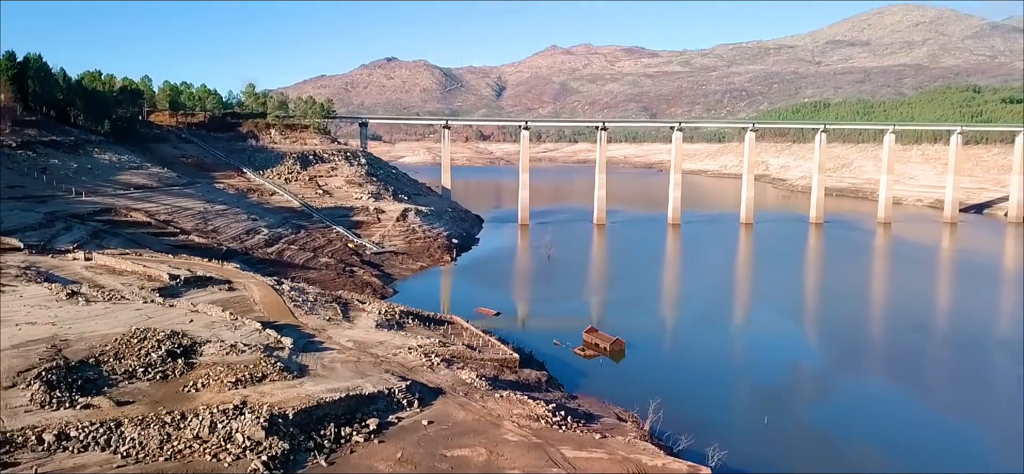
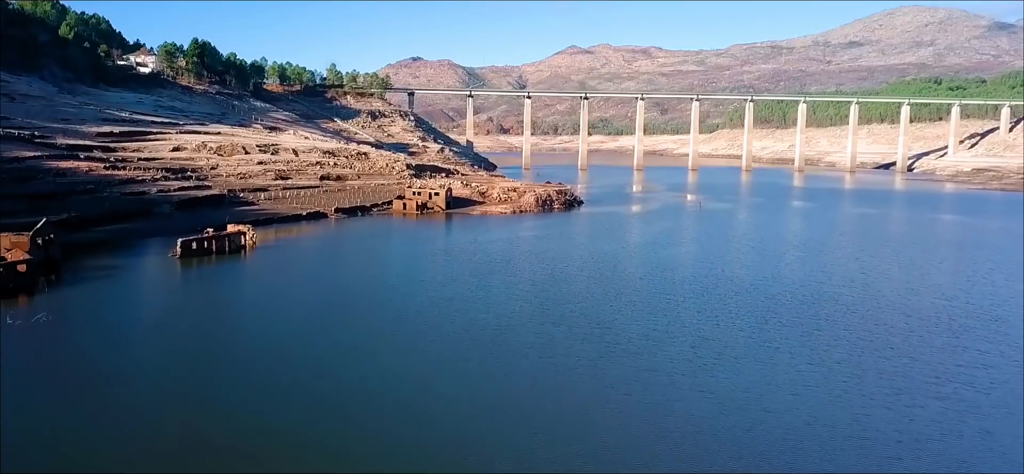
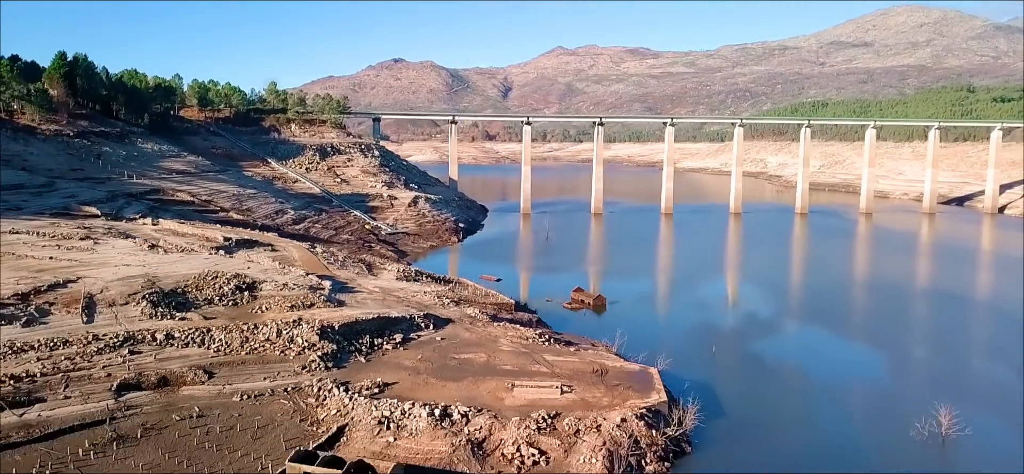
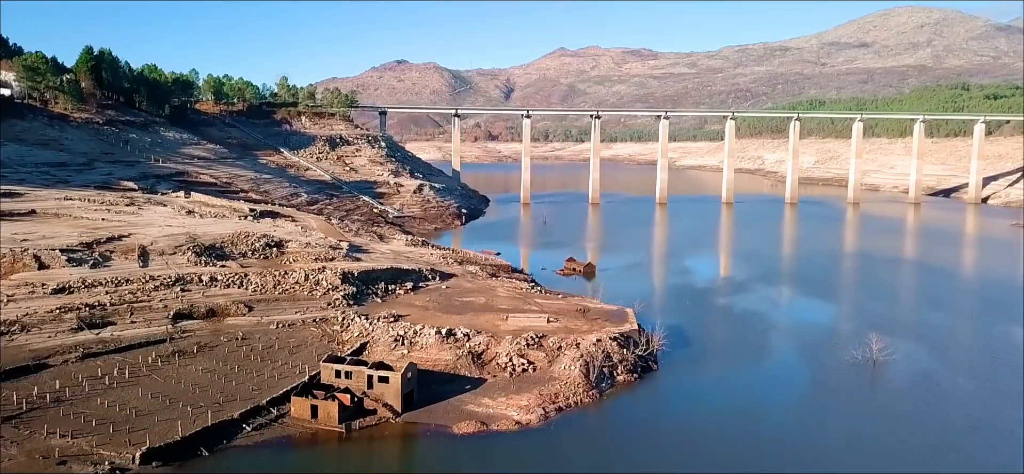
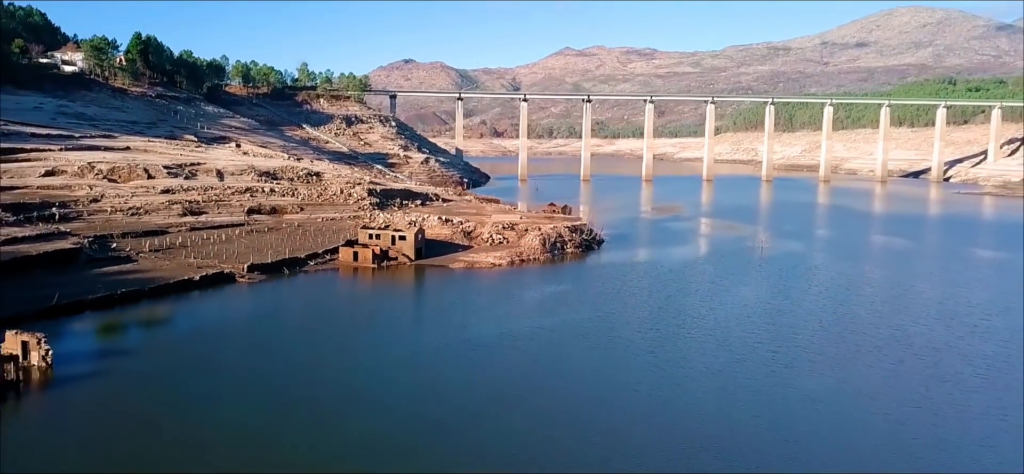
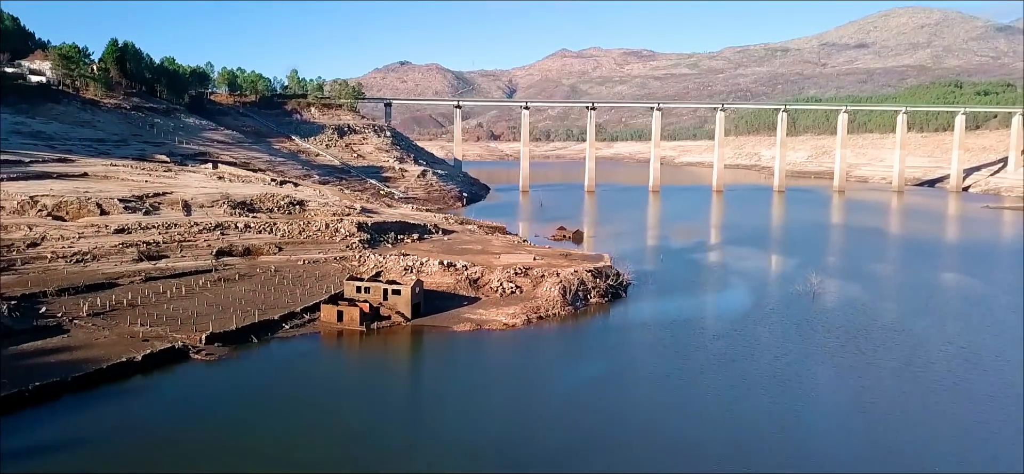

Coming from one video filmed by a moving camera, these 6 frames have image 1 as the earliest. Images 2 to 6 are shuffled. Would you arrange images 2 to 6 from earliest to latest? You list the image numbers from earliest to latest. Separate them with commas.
3, 4, 6, 5, 2
